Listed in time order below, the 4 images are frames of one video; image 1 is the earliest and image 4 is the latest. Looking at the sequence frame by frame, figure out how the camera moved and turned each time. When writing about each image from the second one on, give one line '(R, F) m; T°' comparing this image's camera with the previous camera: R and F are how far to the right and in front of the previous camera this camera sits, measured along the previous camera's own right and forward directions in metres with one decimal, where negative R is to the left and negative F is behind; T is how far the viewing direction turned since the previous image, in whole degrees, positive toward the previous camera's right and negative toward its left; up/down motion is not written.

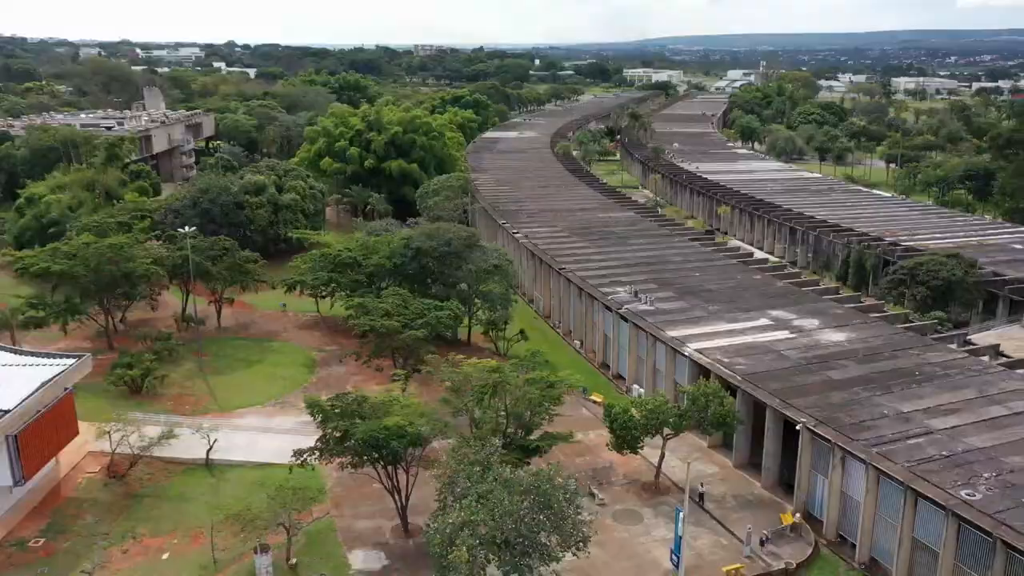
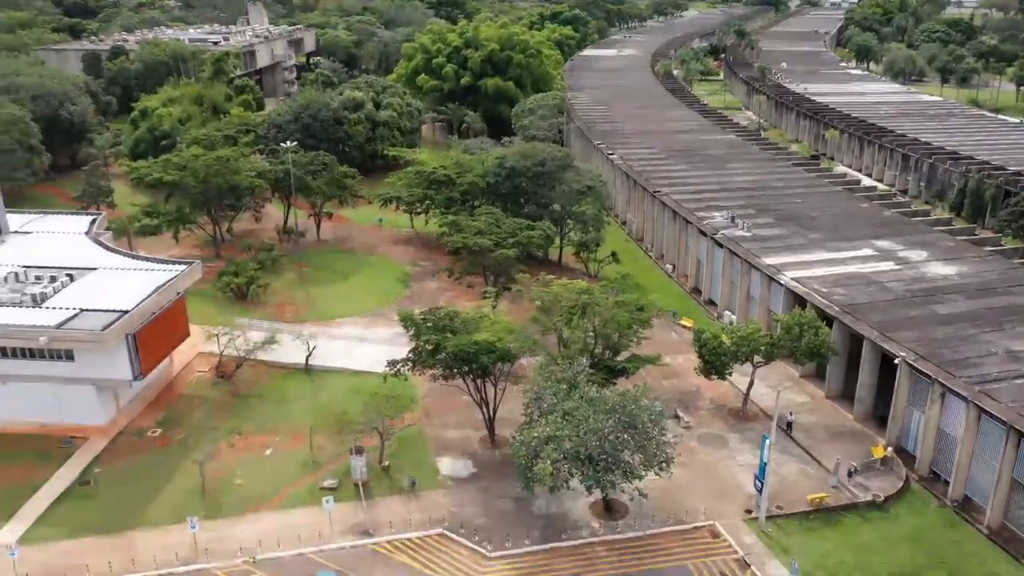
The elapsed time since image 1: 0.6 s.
(0.0, 0.0) m; -6°
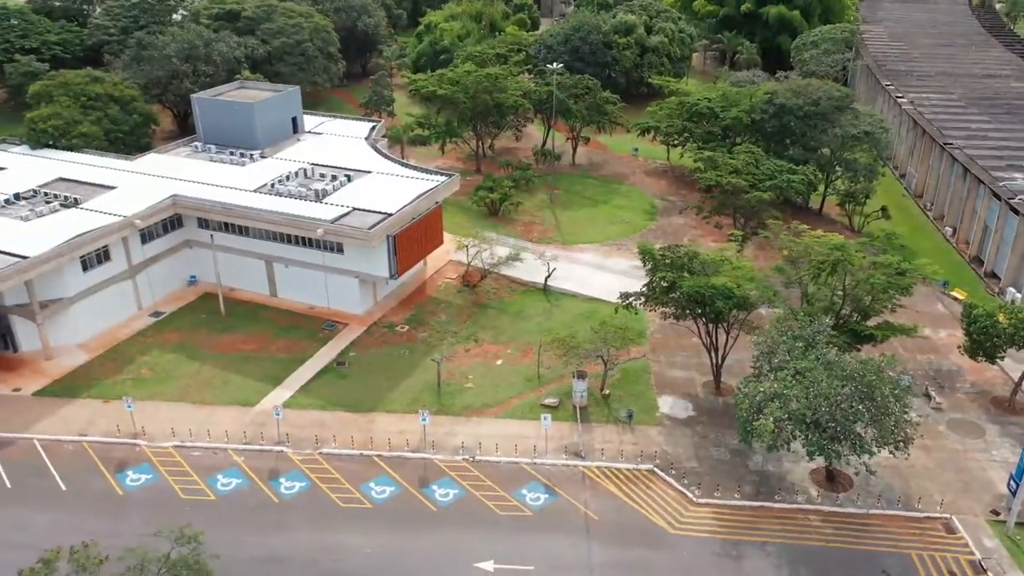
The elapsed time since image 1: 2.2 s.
(+0.5, +0.2) m; -17°
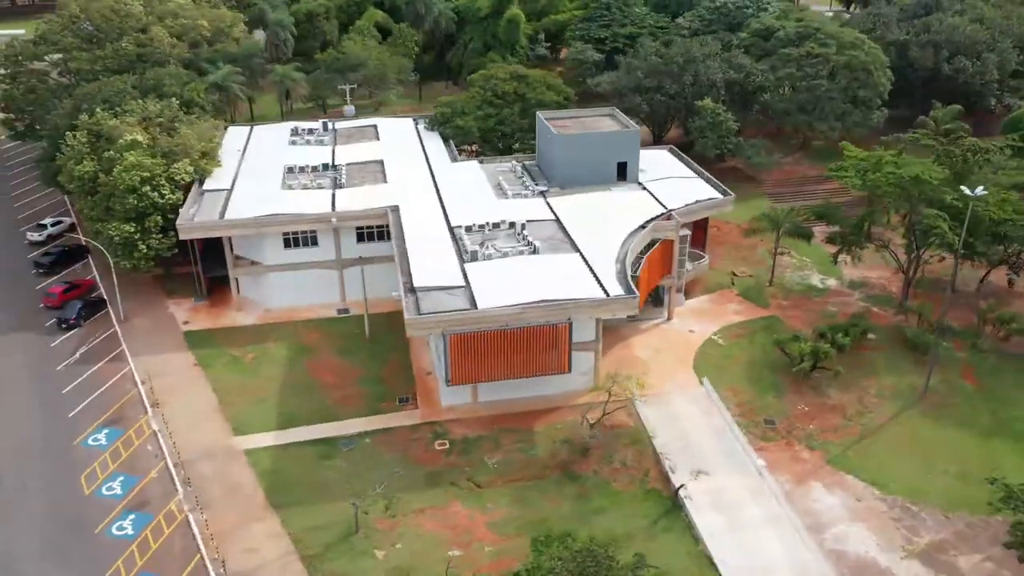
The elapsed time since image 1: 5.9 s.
(+18.7, +21.6) m; -49°
